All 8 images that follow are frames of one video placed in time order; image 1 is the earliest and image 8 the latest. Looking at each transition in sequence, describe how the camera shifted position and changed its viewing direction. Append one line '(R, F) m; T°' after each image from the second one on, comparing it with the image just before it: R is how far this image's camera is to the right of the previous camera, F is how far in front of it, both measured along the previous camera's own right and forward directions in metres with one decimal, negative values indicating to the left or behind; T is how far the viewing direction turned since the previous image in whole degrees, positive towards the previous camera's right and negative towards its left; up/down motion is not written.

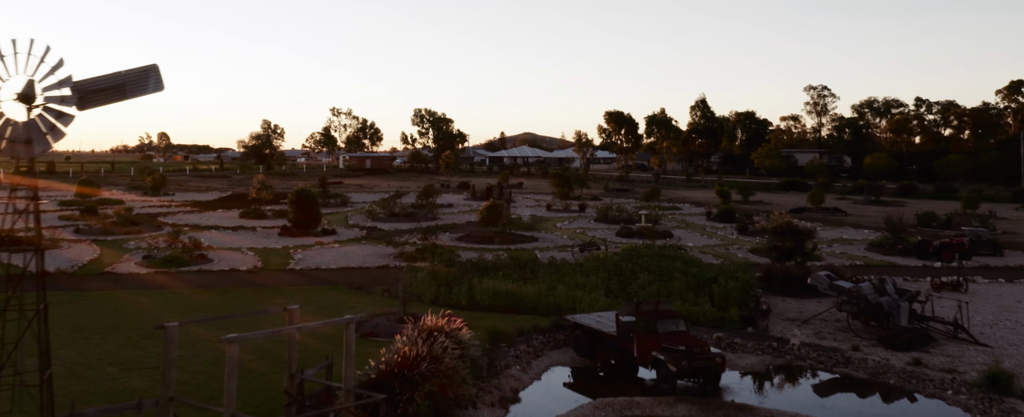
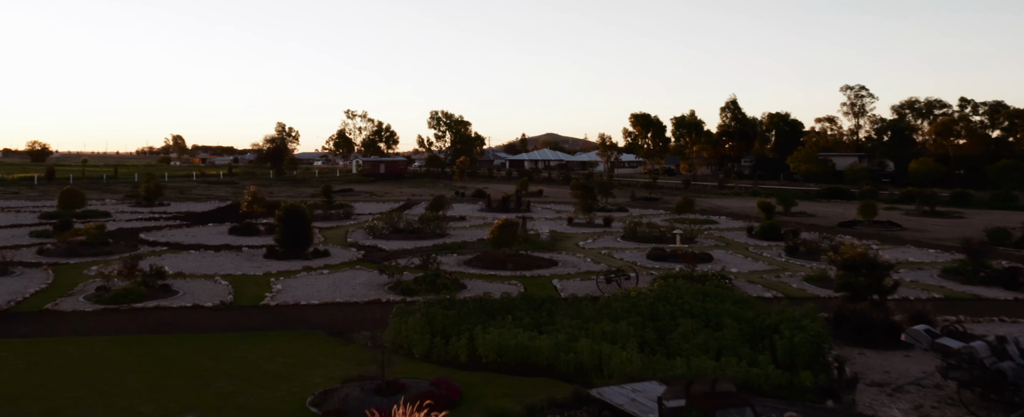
(+0.2, +3.0) m; -2°
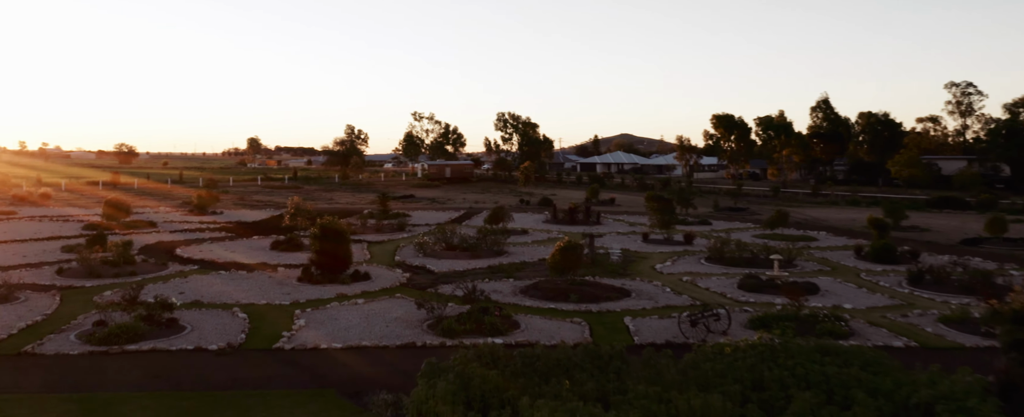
(+0.2, +3.0) m; -6°
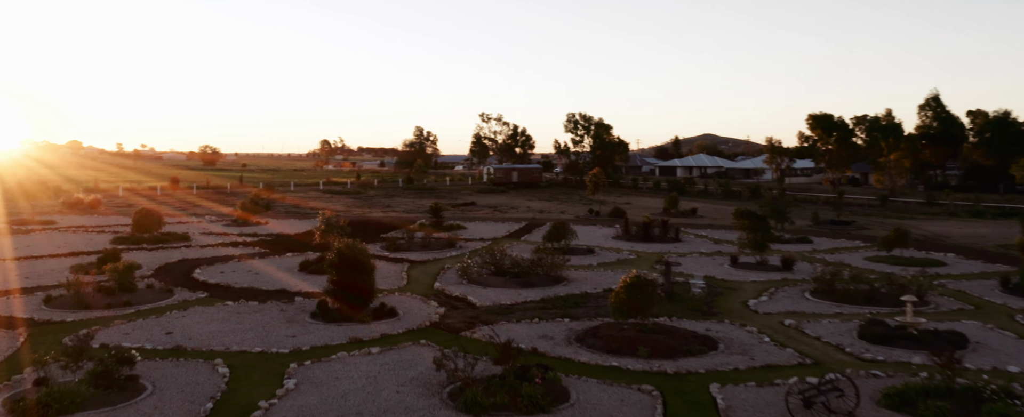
(+0.5, +3.5) m; -6°
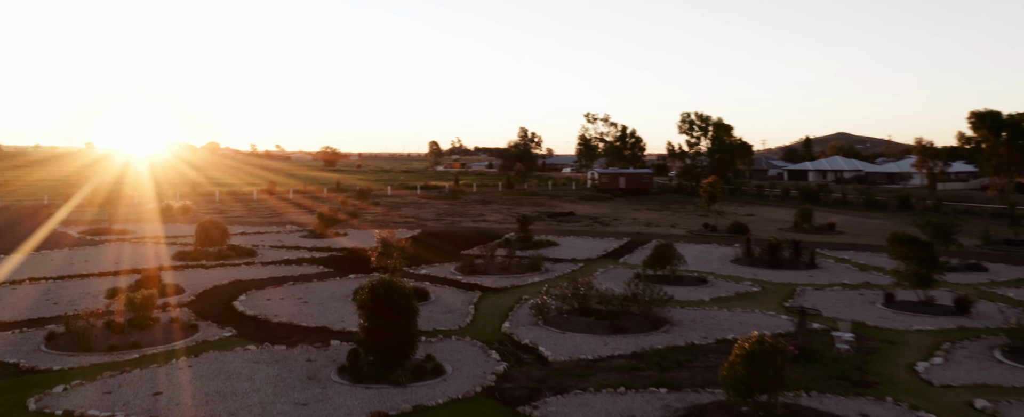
(+0.6, +3.7) m; -9°
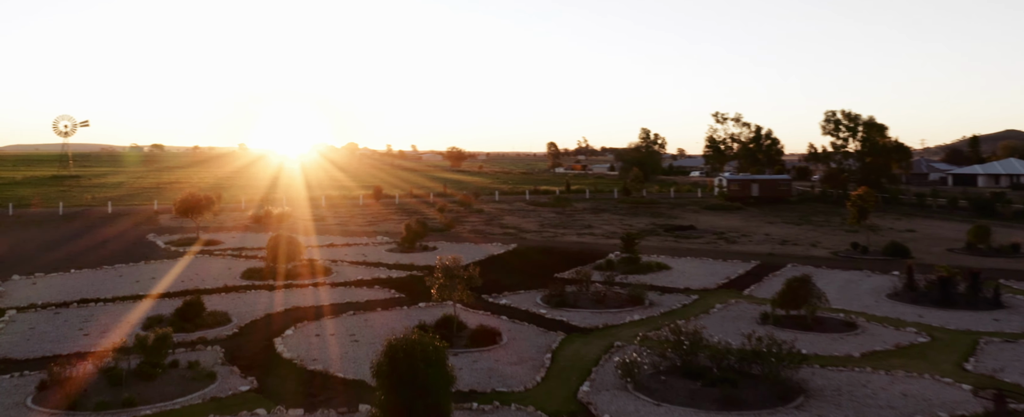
(+0.8, +3.4) m; -10°
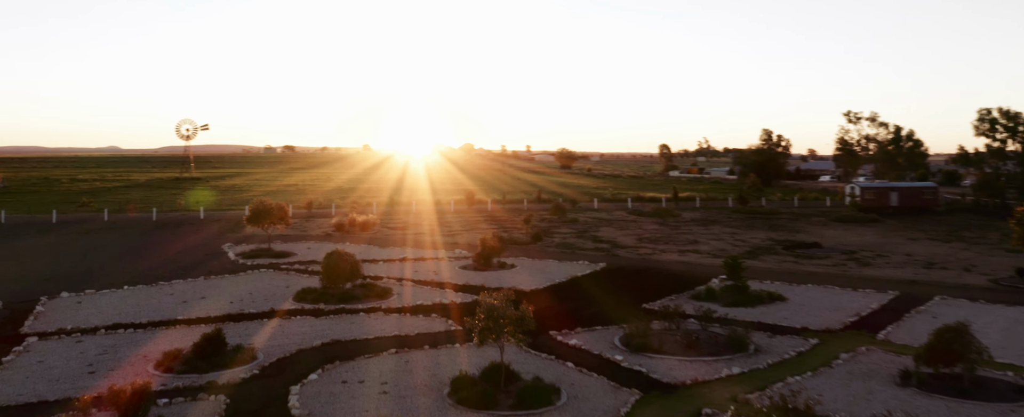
(+0.9, +2.9) m; -9°
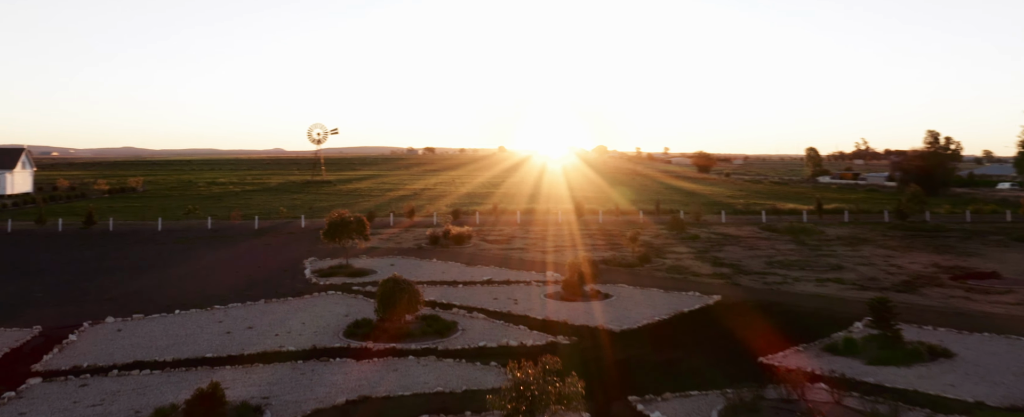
(+1.2, +3.2) m; -11°
